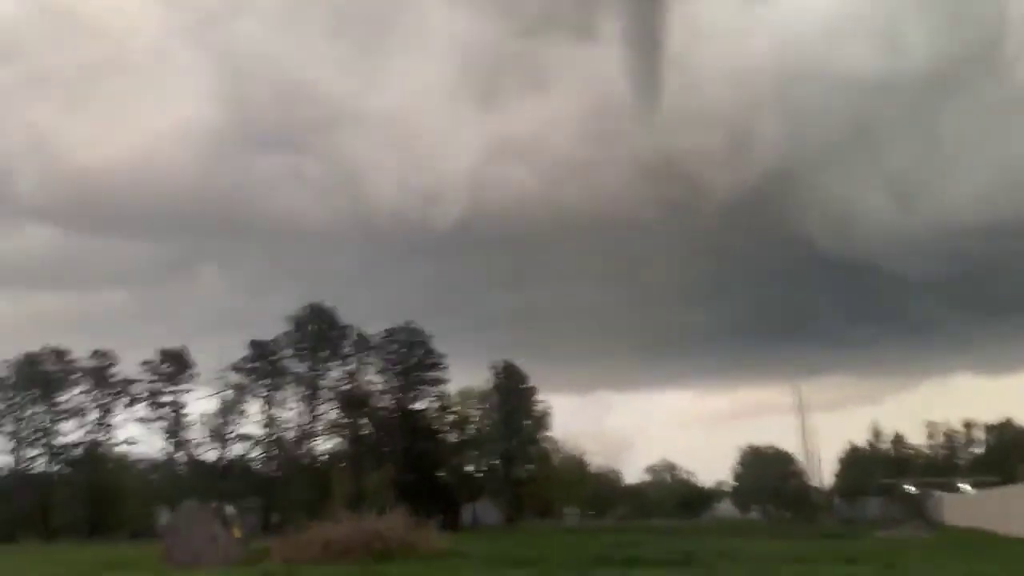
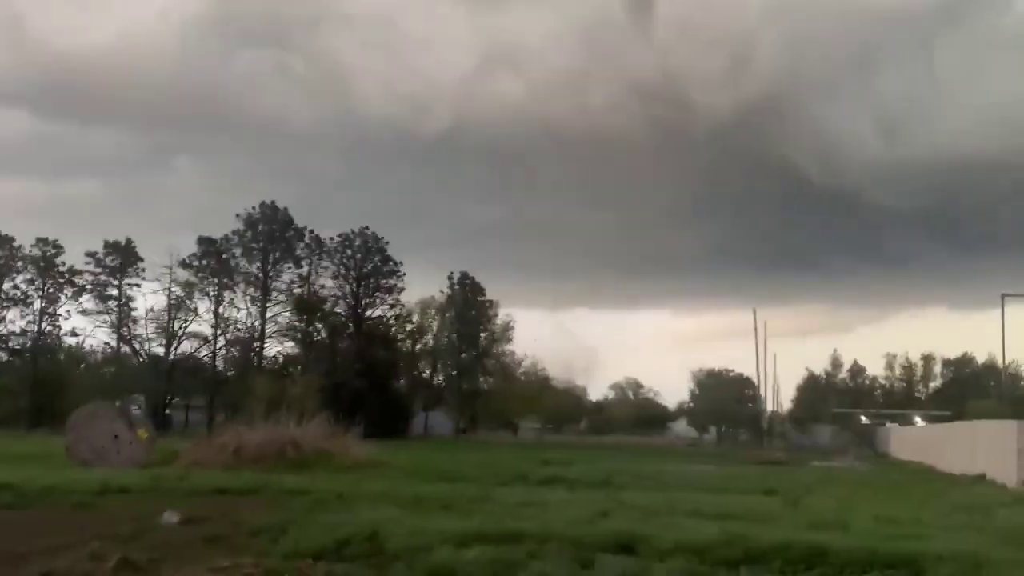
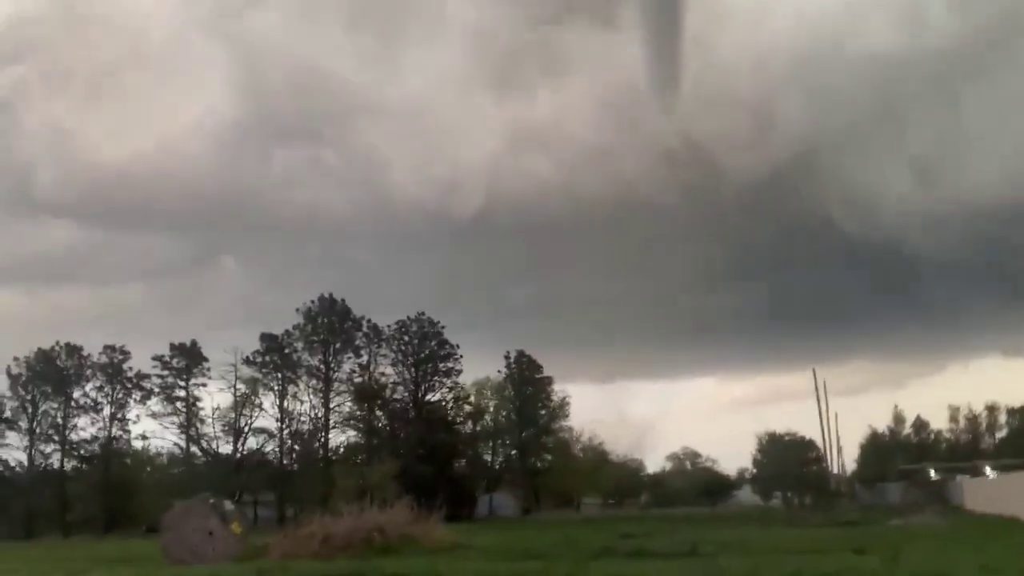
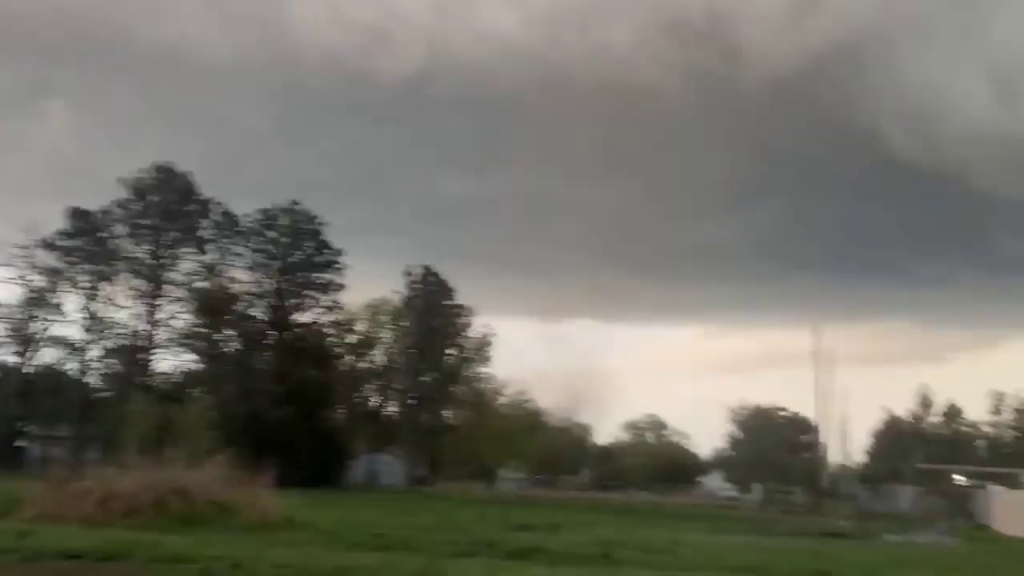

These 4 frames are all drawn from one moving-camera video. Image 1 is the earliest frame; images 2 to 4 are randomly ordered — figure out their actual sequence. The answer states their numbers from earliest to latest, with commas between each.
3, 2, 4
